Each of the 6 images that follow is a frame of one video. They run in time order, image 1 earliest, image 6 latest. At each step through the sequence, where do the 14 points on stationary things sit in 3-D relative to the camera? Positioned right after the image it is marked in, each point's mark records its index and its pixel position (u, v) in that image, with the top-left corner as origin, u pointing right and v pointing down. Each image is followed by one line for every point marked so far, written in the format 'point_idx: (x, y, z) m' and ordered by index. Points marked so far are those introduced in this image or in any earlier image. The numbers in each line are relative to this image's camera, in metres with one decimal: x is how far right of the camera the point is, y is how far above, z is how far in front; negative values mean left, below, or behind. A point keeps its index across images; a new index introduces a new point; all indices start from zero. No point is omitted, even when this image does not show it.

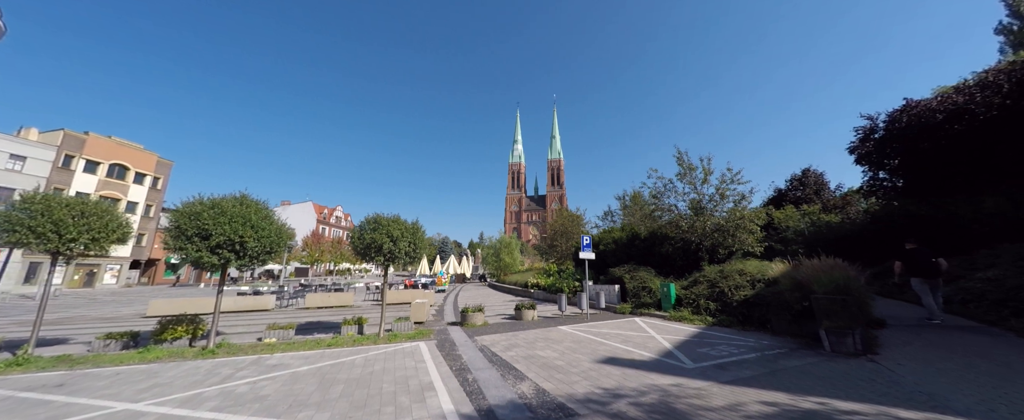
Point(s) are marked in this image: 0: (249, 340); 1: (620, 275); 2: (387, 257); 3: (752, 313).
0: (-7.7, -3.8, +9.5) m
1: (+5.2, -3.1, +15.7) m
2: (-3.8, -1.4, +10.1) m
3: (+7.7, -3.3, +10.5) m
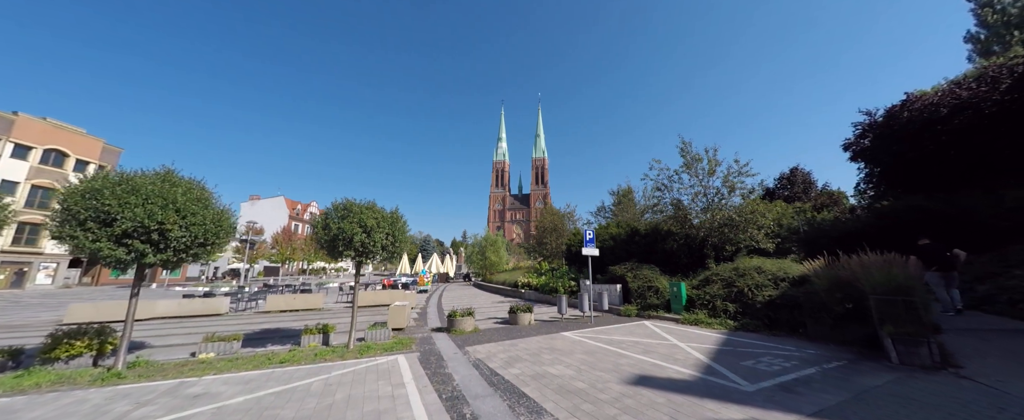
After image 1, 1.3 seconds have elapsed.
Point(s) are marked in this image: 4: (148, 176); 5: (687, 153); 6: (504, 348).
0: (-7.7, -3.4, +7.5) m
1: (+4.8, -2.8, +14.4) m
2: (-3.8, -1.0, +8.3) m
3: (+7.6, -3.0, +9.3) m
4: (-7.4, +0.7, +6.6) m
5: (+8.4, +2.7, +15.8) m
6: (-0.2, -3.4, +8.1) m
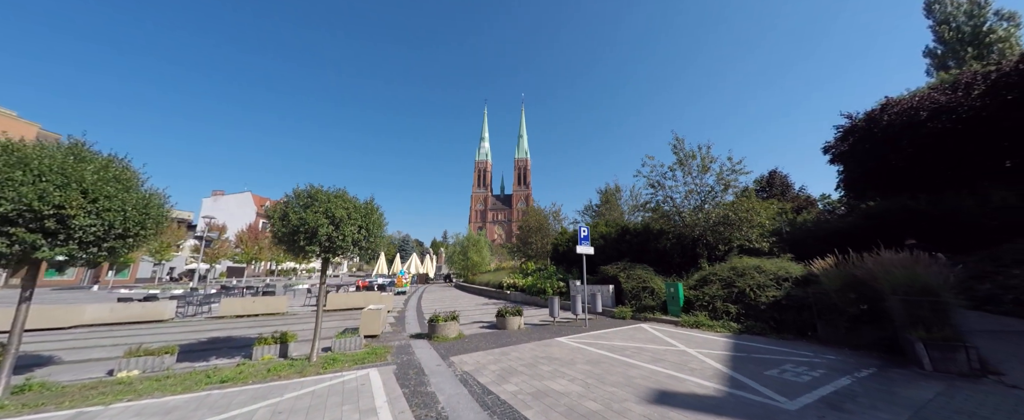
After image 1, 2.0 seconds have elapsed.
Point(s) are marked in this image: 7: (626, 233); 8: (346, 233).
0: (-7.8, -3.1, +6.1) m
1: (+4.3, -2.7, +13.6) m
2: (-4.0, -0.8, +7.1) m
3: (+7.3, -2.9, +8.8) m
4: (-7.4, +1.0, +5.2) m
5: (+7.8, +2.8, +15.3) m
6: (-0.4, -3.2, +7.0) m
7: (+5.9, -1.2, +17.0) m
8: (-3.6, -0.5, +7.1) m
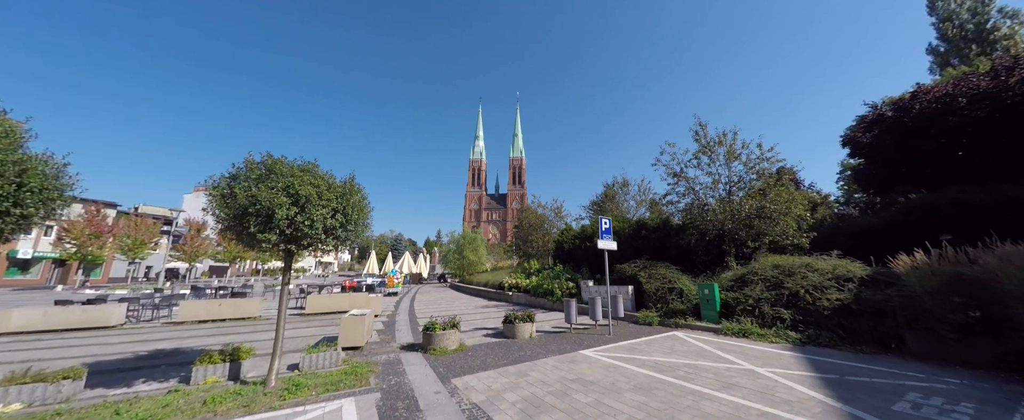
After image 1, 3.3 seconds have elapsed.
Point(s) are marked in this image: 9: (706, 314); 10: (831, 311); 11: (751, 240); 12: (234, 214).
0: (-7.4, -2.7, +4.3) m
1: (+4.5, -2.3, +12.1) m
2: (-3.6, -0.4, +5.3) m
3: (+7.7, -2.6, +7.3) m
4: (-7.0, +1.4, +3.4) m
5: (+8.0, +3.1, +13.8) m
6: (0.0, -2.8, +5.4) m
7: (+6.1, -0.9, +15.4) m
8: (-3.2, -0.1, +5.4) m
9: (+5.7, -3.1, +9.7) m
10: (+7.5, -2.4, +7.7) m
11: (+9.0, -1.1, +12.4) m
12: (-4.4, 0.0, +5.2) m
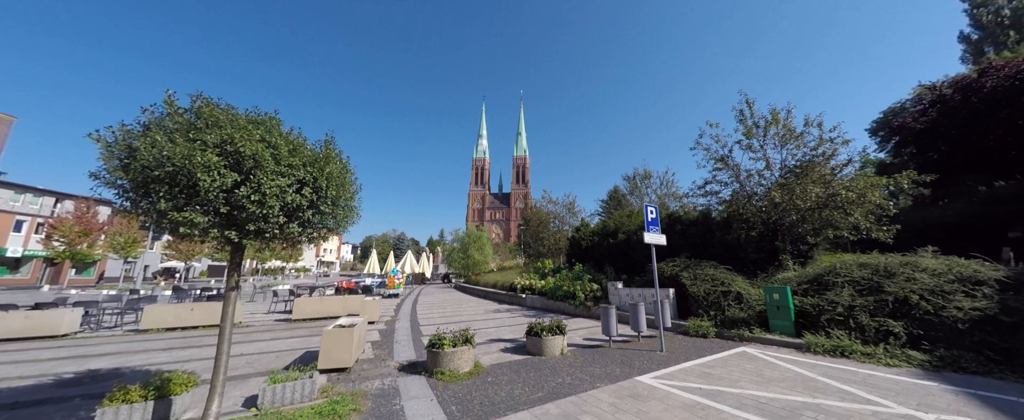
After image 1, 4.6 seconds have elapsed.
0: (-6.9, -2.3, +2.6) m
1: (+5.1, -2.0, +10.2) m
2: (-3.1, -0.1, +3.6) m
3: (+8.2, -2.2, +5.4) m
4: (-6.5, +1.8, +1.7) m
5: (+8.6, +3.4, +12.0) m
6: (+0.5, -2.5, +3.6) m
7: (+6.7, -0.5, +13.6) m
8: (-2.7, +0.2, +3.6) m
9: (+6.3, -2.7, +7.8) m
10: (+8.1, -2.0, +5.8) m
11: (+9.7, -0.8, +10.5) m
12: (-3.8, +0.3, +3.4) m
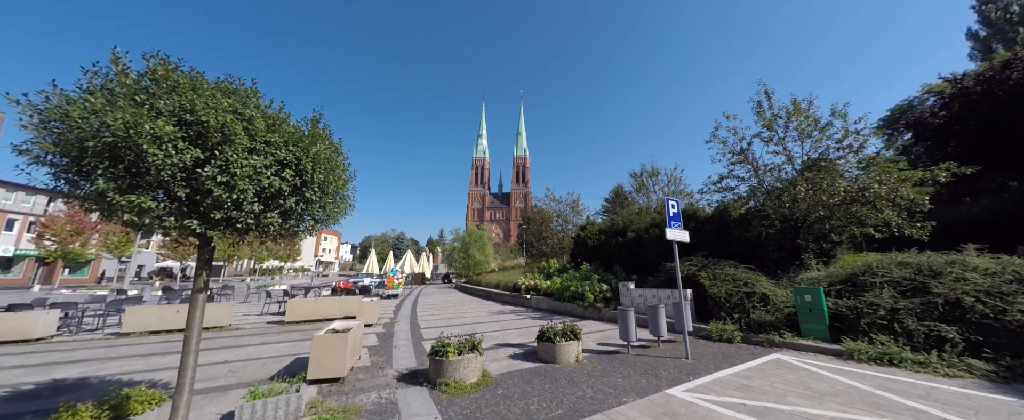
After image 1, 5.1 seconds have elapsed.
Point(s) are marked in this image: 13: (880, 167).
0: (-6.7, -2.2, +1.9) m
1: (+5.3, -1.9, +9.6) m
2: (-2.9, +0.1, +2.9) m
3: (+8.4, -2.1, +4.7) m
4: (-6.2, +1.9, +1.0) m
5: (+8.8, +3.6, +11.3) m
6: (+0.7, -2.3, +2.9) m
7: (+6.9, -0.4, +12.9) m
8: (-2.5, +0.3, +3.0) m
9: (+6.5, -2.6, +7.2) m
10: (+8.3, -1.9, +5.2) m
11: (+9.9, -0.7, +9.9) m
12: (-3.6, +0.4, +2.8) m
13: (+10.8, +1.2, +9.8) m
